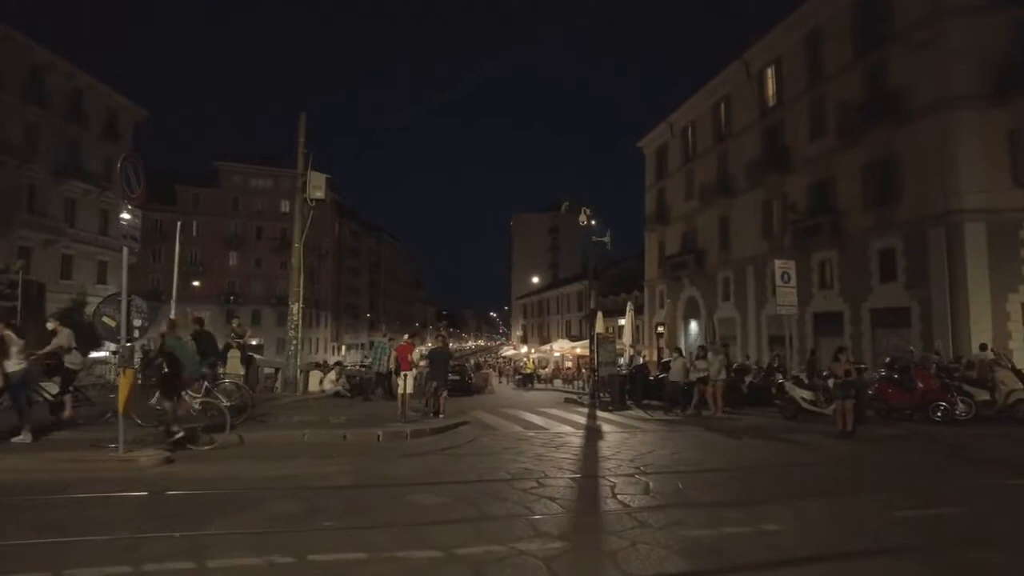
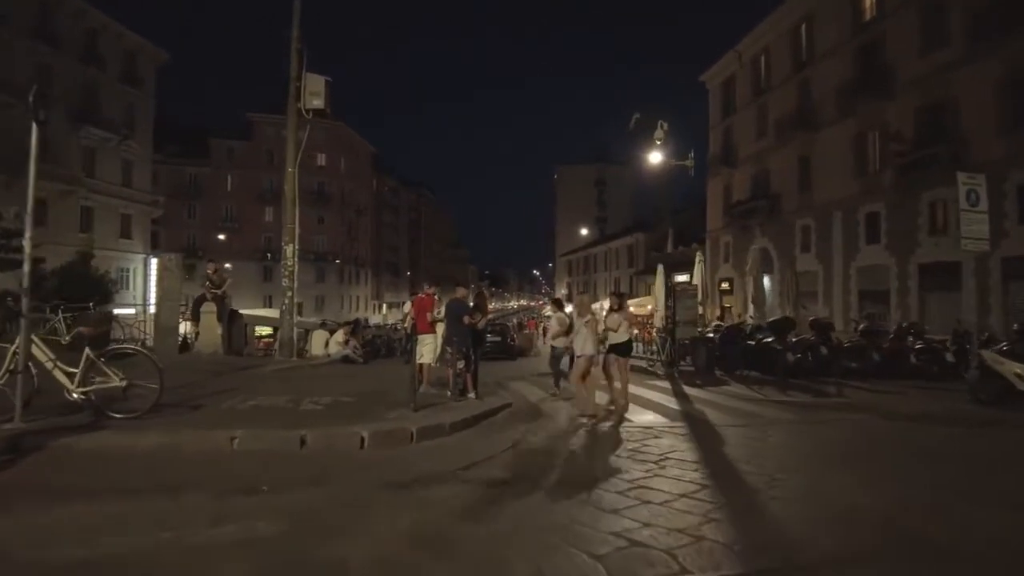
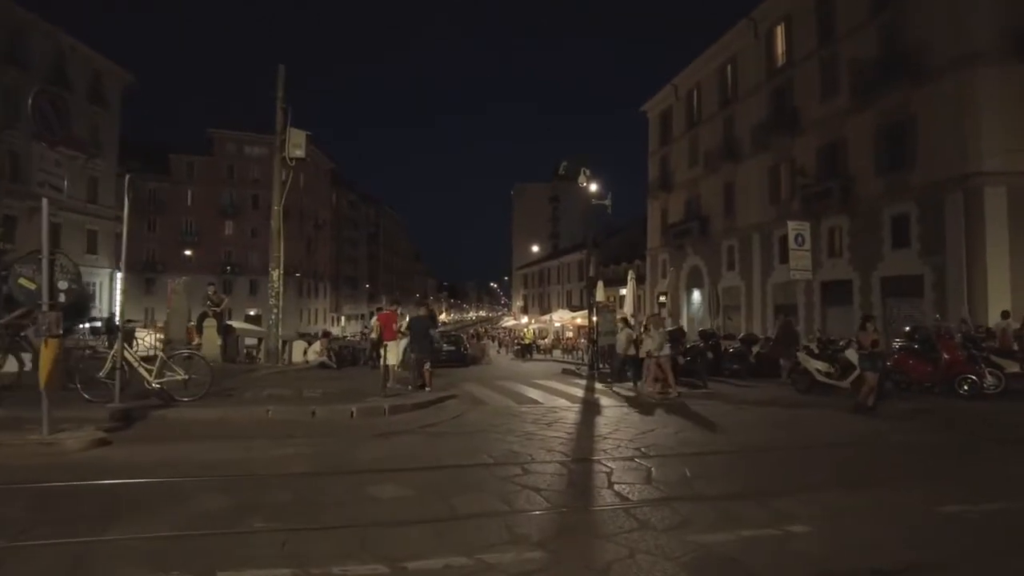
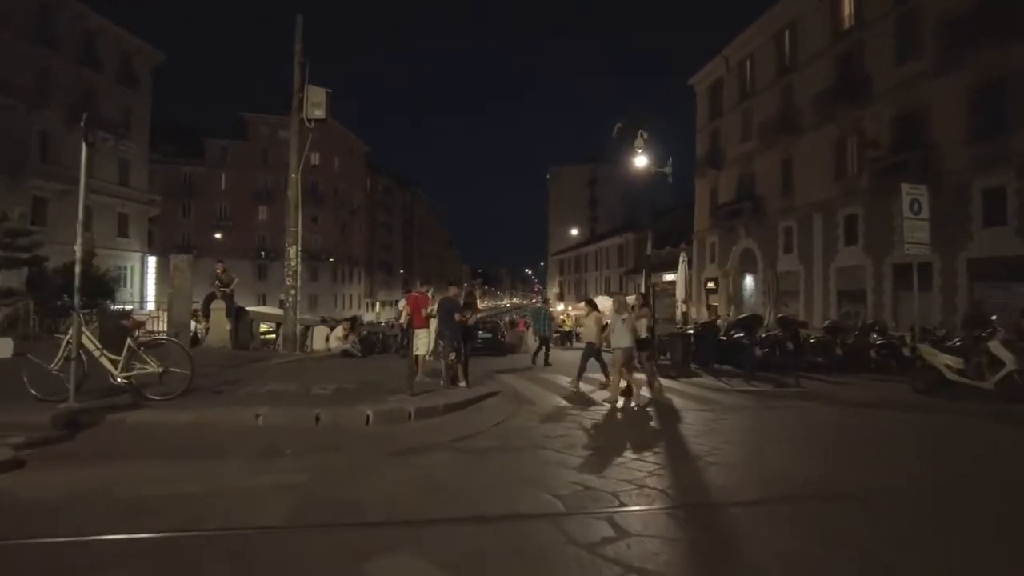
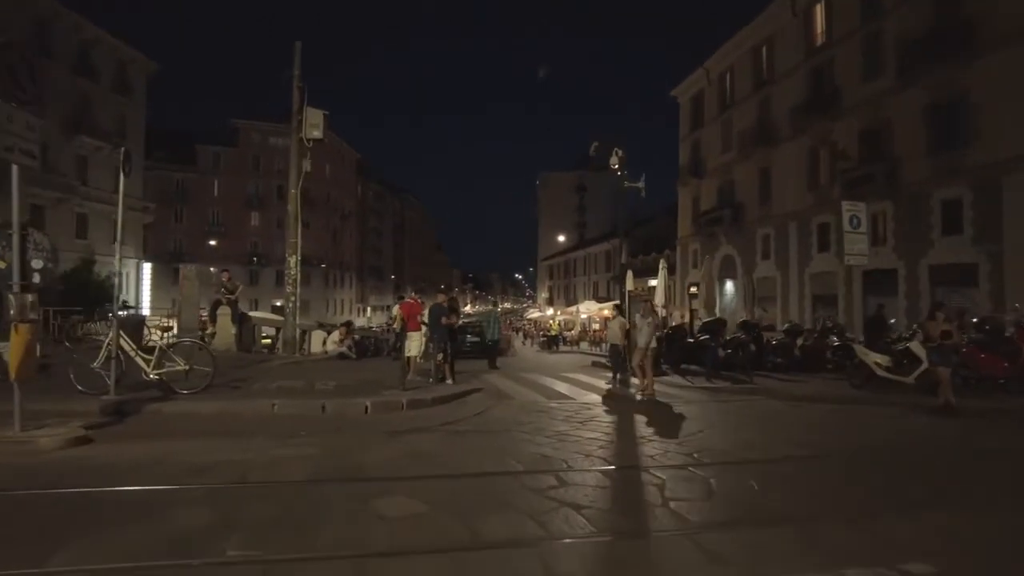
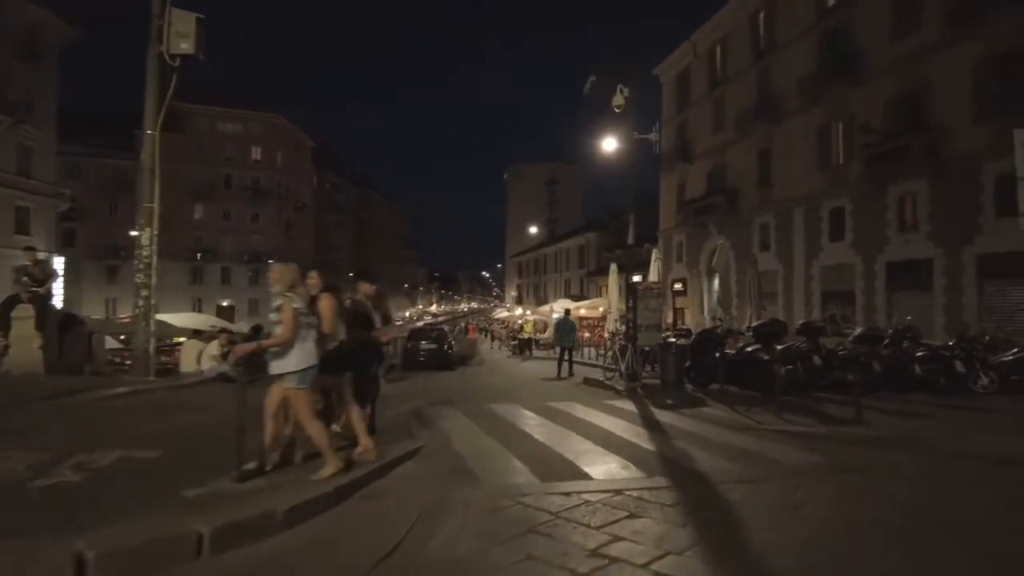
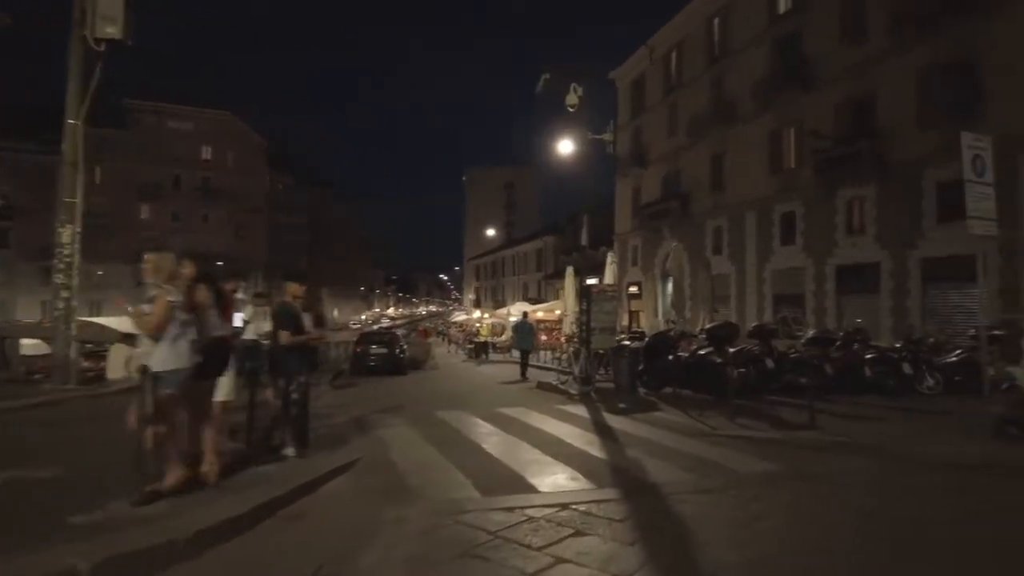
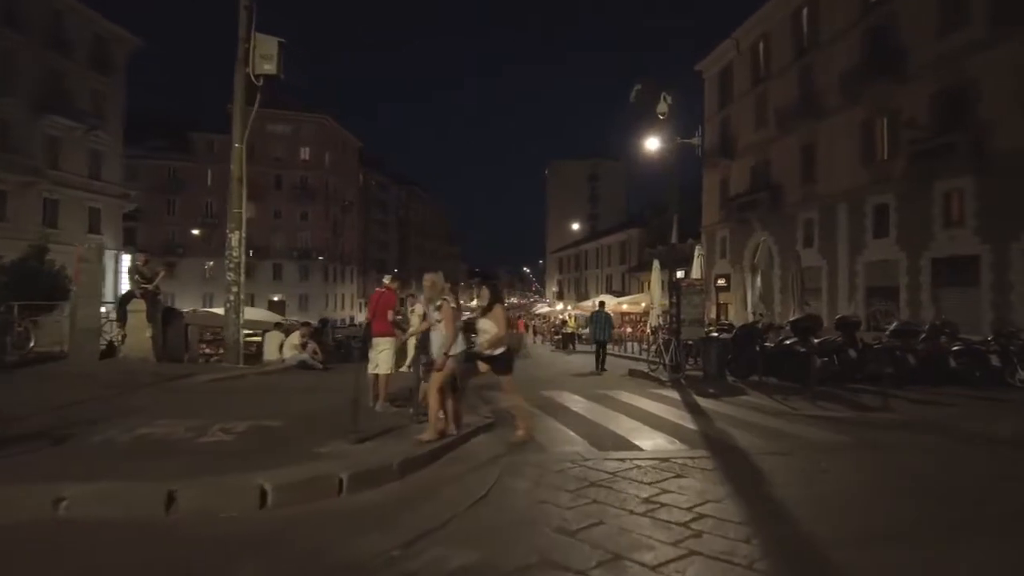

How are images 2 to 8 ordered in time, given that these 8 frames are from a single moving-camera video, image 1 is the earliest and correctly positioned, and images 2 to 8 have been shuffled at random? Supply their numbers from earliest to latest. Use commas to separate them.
3, 5, 4, 2, 8, 6, 7
